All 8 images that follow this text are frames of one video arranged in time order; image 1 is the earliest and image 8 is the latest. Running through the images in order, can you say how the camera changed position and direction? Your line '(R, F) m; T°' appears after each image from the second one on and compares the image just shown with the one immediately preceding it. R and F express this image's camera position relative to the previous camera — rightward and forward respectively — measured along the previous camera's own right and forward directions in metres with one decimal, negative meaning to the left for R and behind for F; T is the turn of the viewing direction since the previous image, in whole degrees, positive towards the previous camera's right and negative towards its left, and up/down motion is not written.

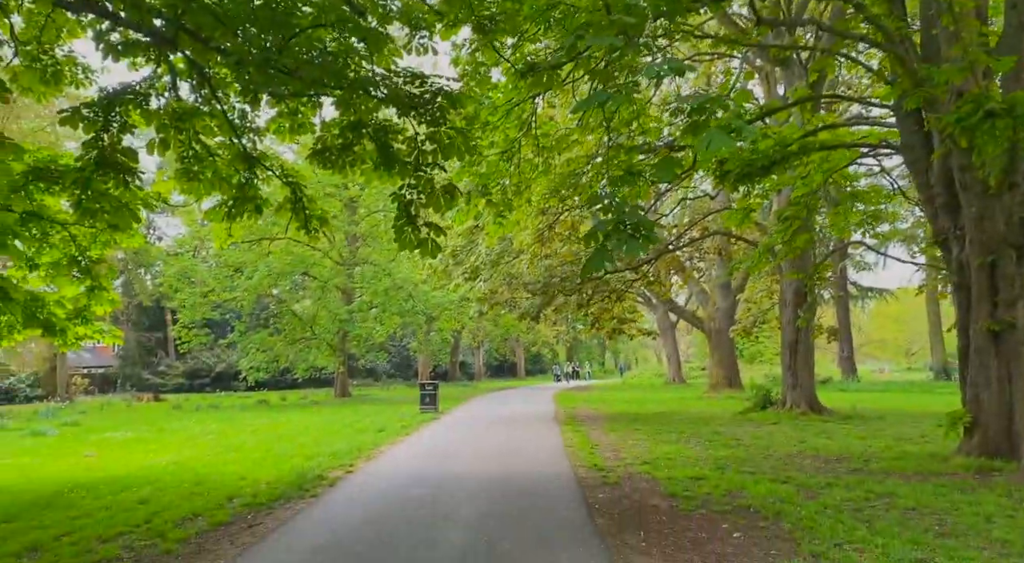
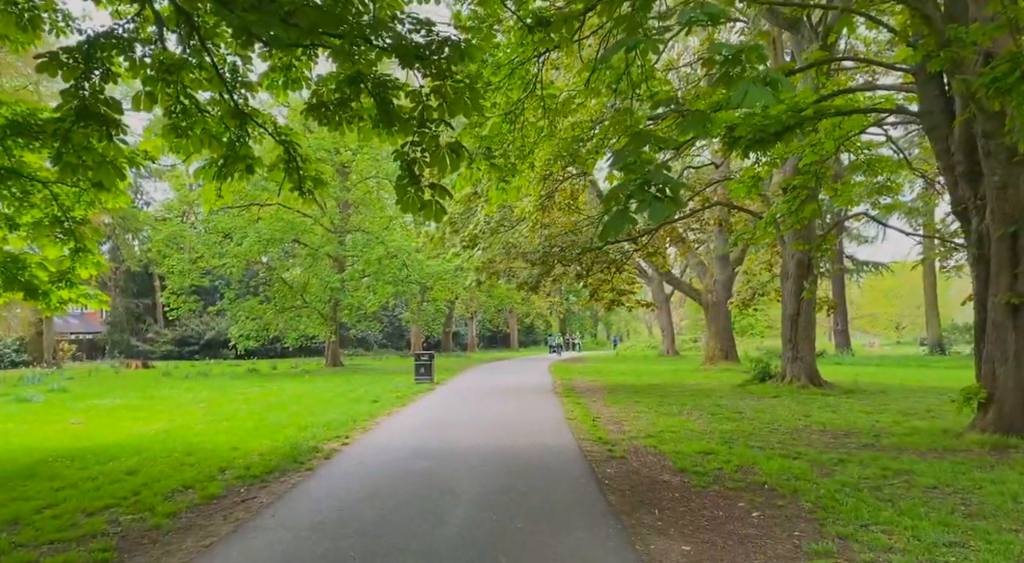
(-0.1, +0.4) m; +1°
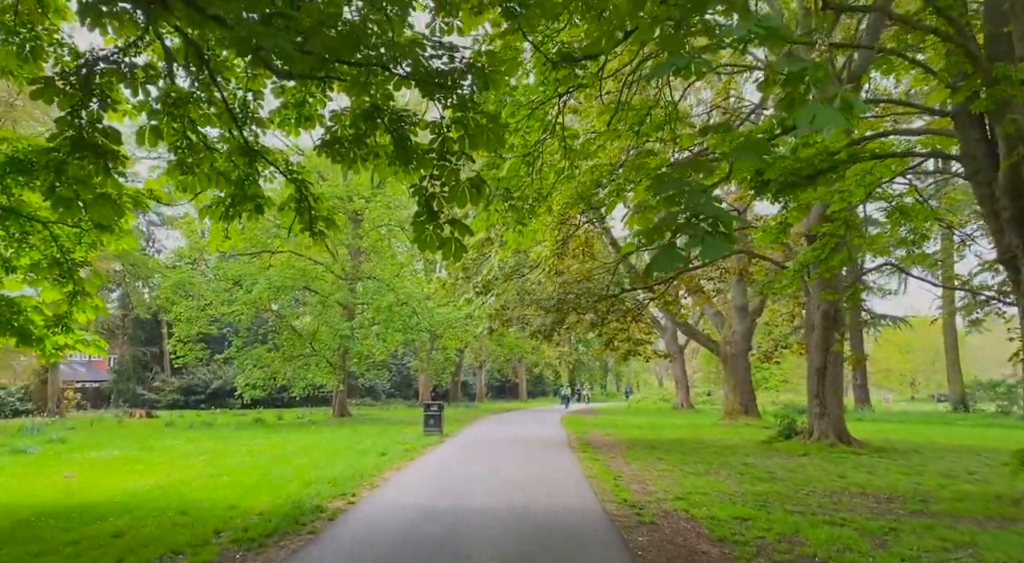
(-0.1, +0.6) m; -1°
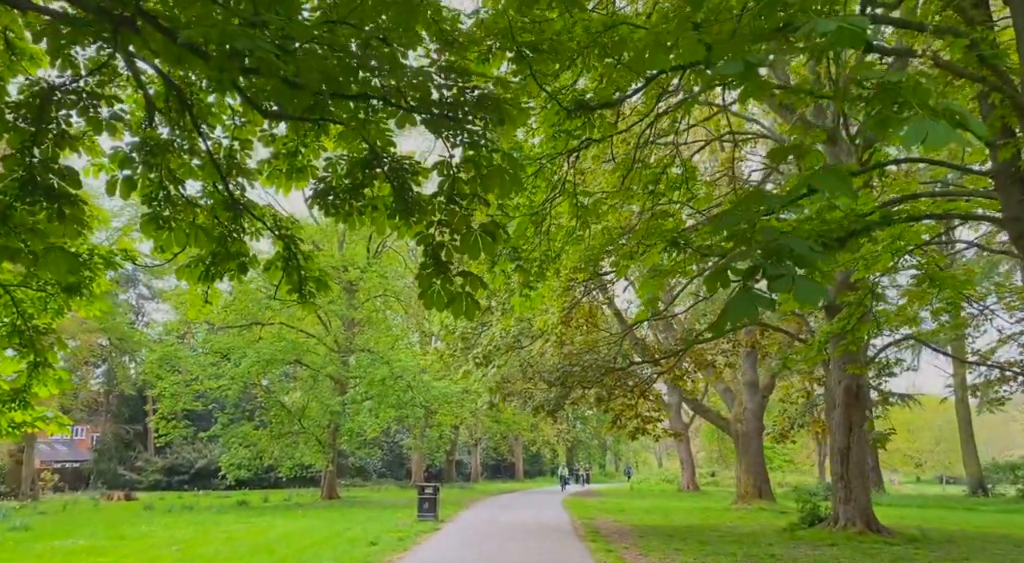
(-0.2, +1.0) m; 0°
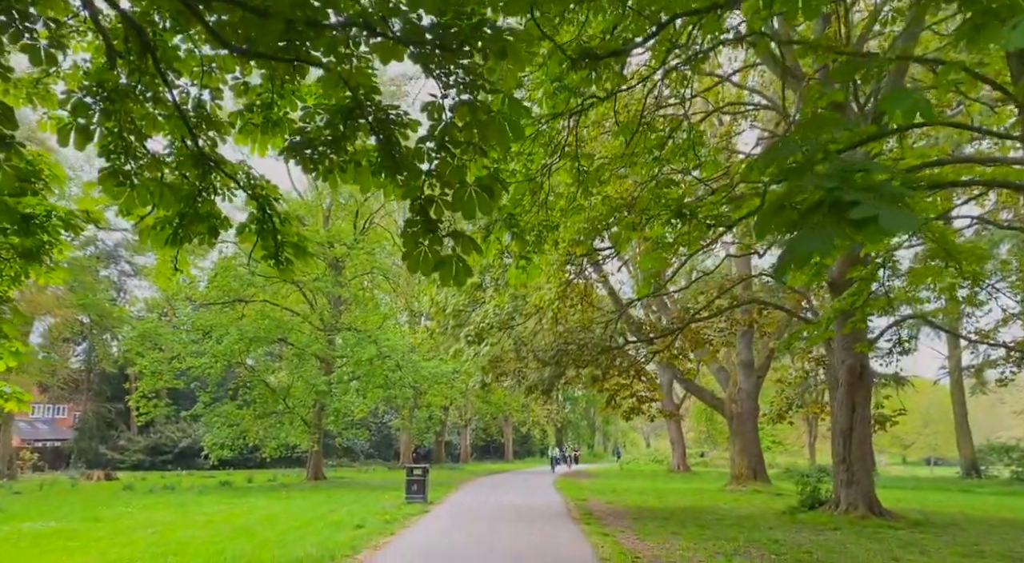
(-0.1, +0.7) m; +1°
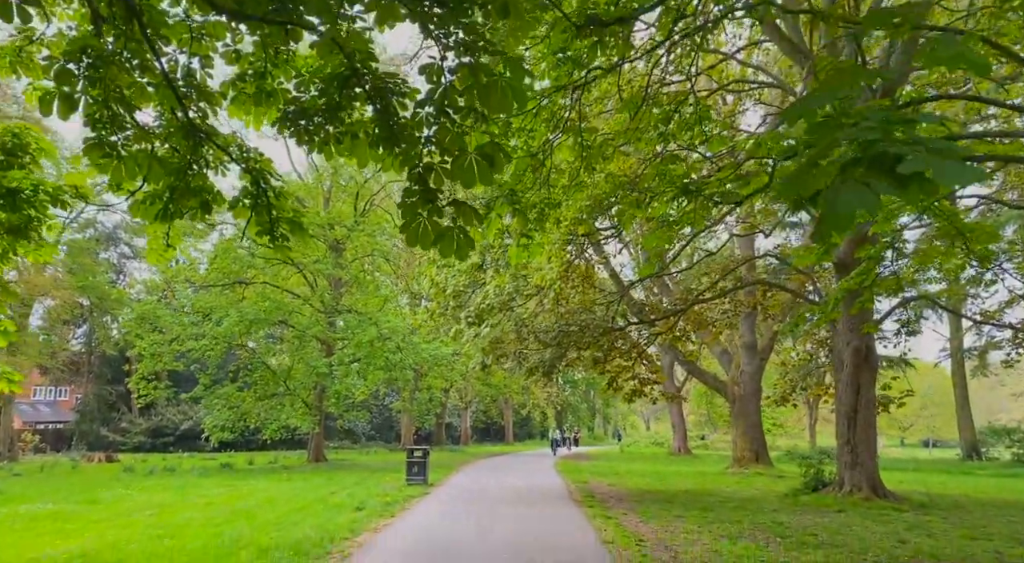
(0.0, +0.2) m; 0°
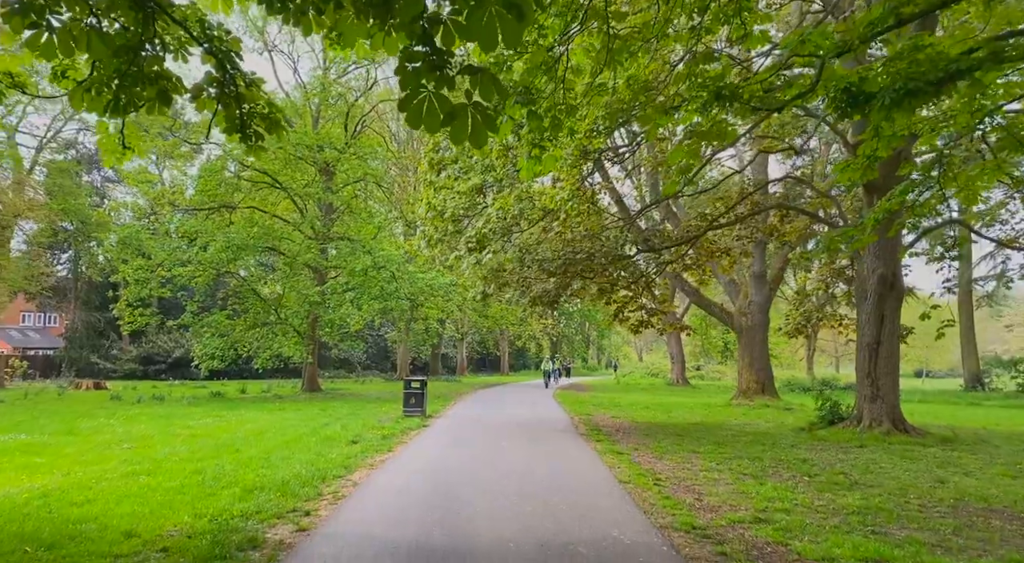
(-0.2, +1.1) m; 0°
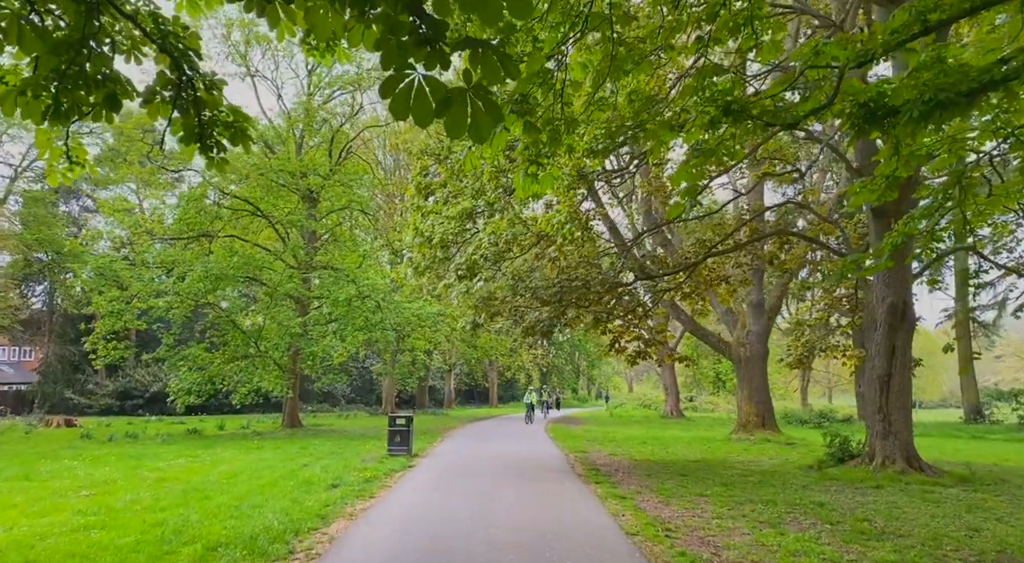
(-0.1, +0.8) m; +1°
